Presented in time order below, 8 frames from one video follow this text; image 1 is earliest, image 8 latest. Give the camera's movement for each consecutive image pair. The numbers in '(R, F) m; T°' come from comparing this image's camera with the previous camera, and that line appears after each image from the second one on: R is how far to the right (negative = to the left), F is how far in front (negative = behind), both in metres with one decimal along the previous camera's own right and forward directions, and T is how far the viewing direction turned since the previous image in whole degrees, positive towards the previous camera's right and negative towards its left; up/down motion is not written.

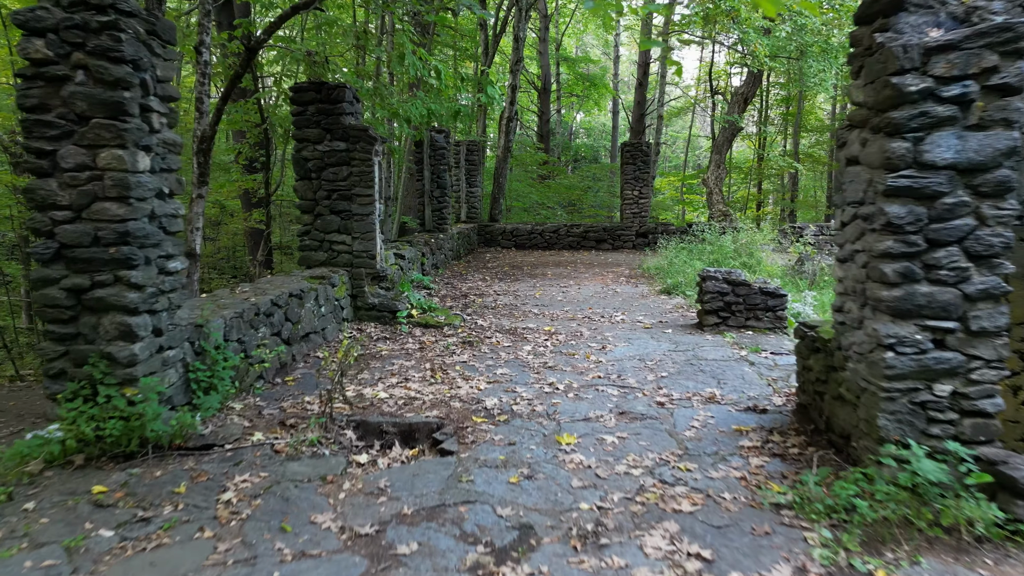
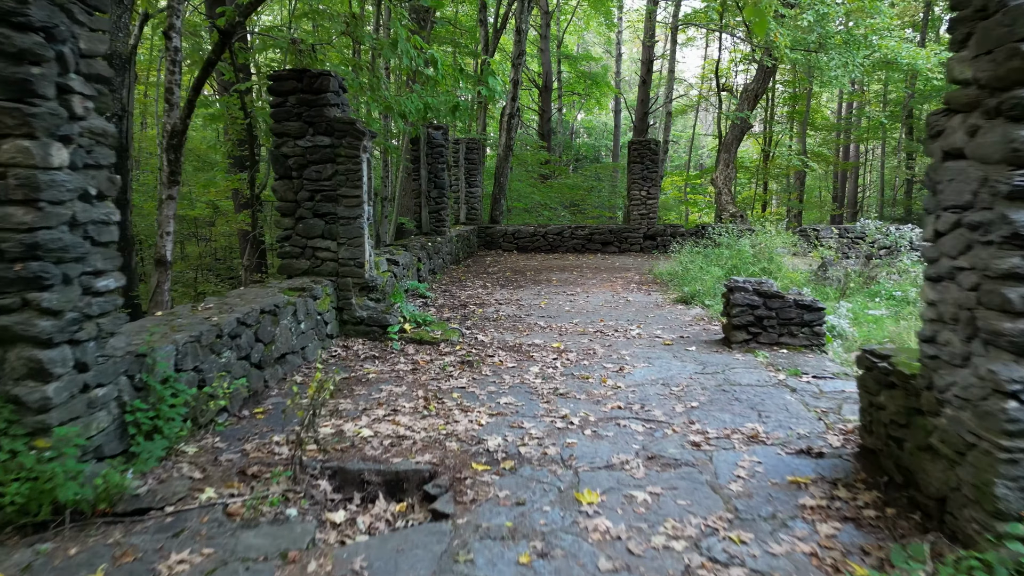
(0.0, +0.6) m; 0°
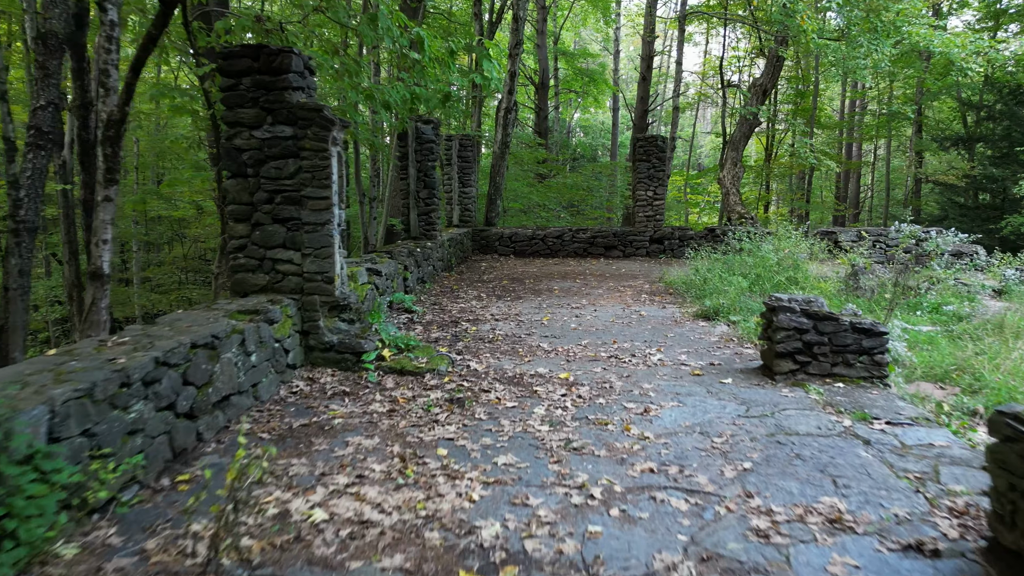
(0.0, +0.9) m; 0°
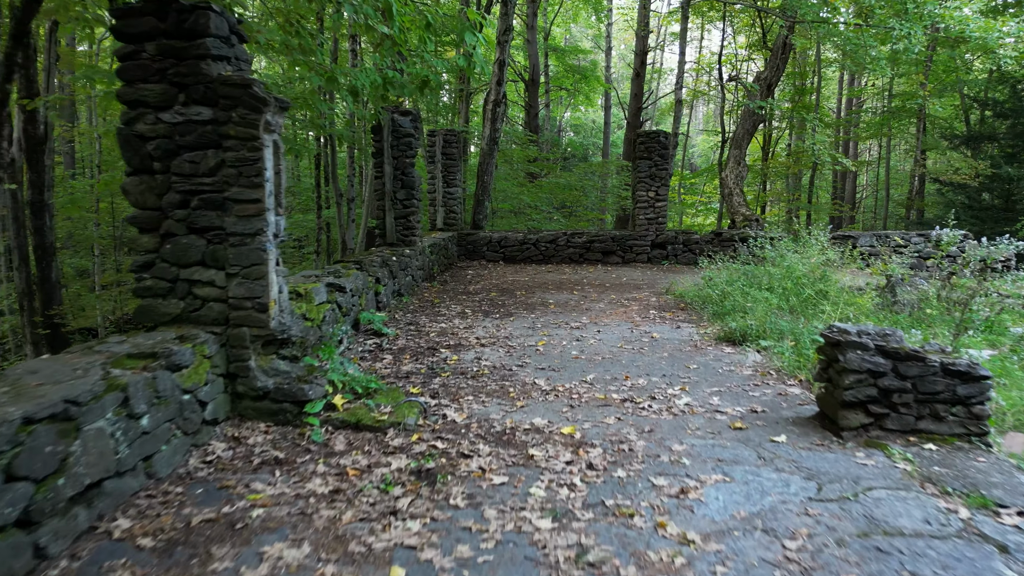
(0.0, +1.0) m; +1°
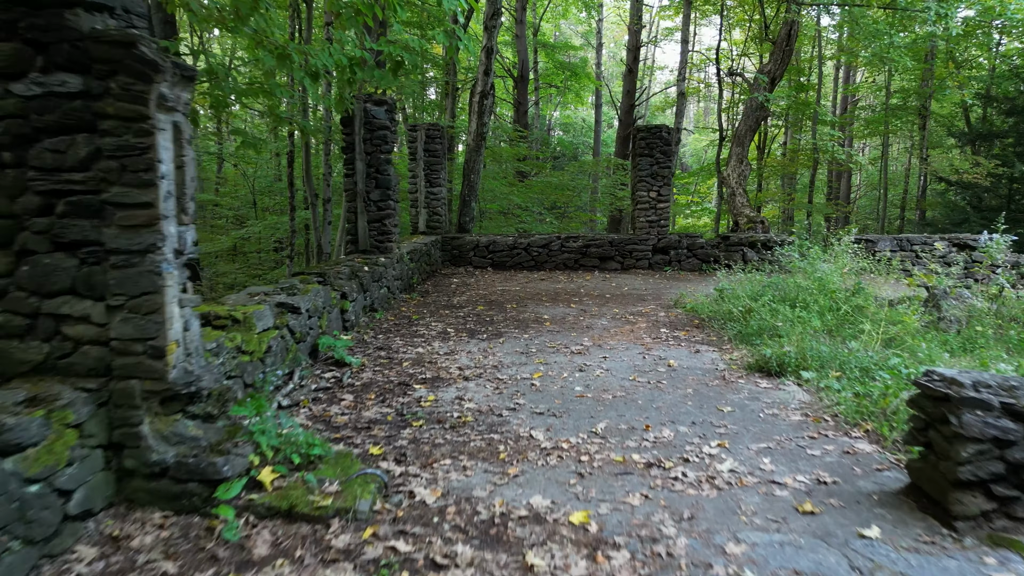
(0.0, +0.9) m; +1°
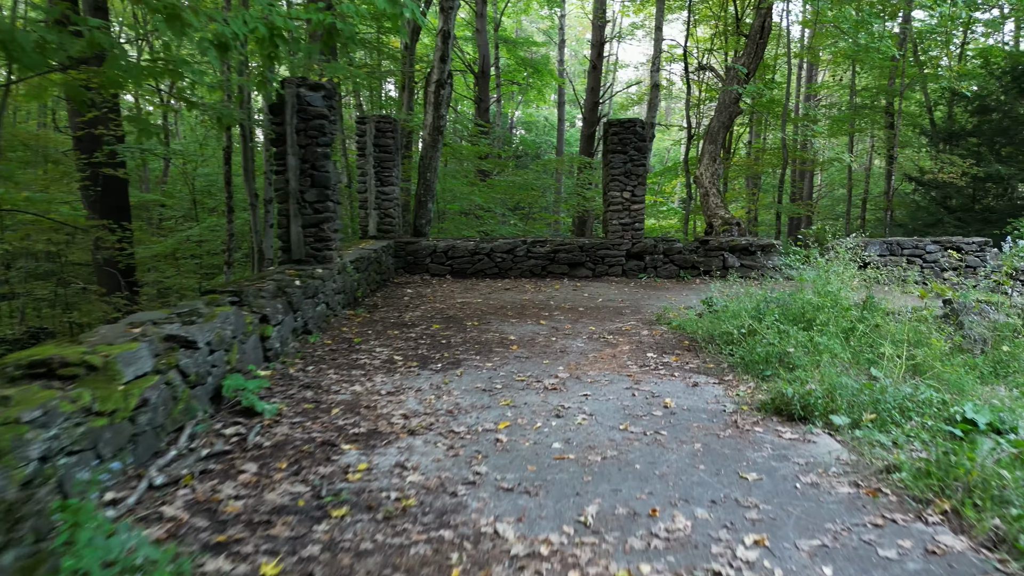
(0.0, +0.9) m; +3°
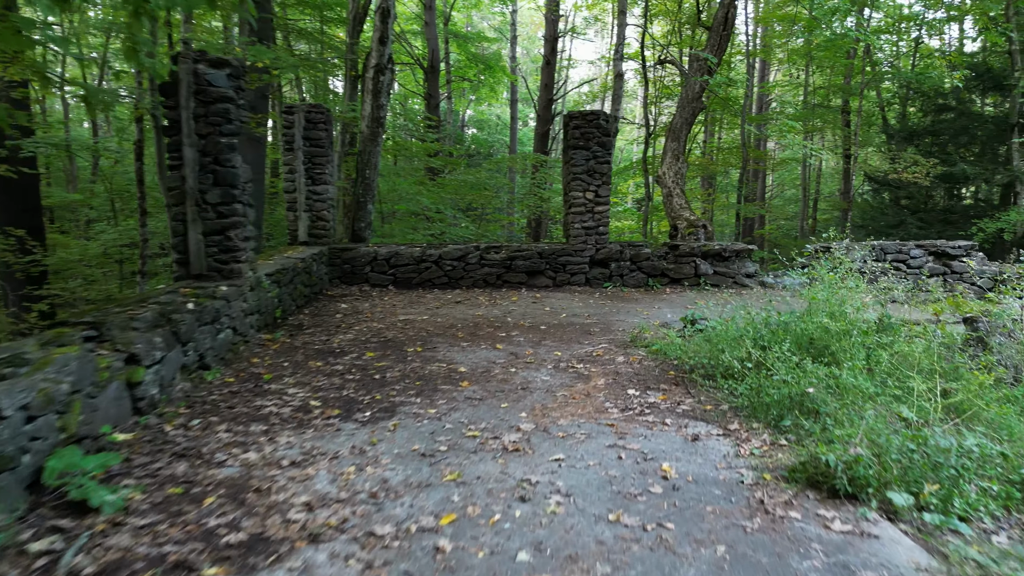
(0.0, +1.0) m; +4°
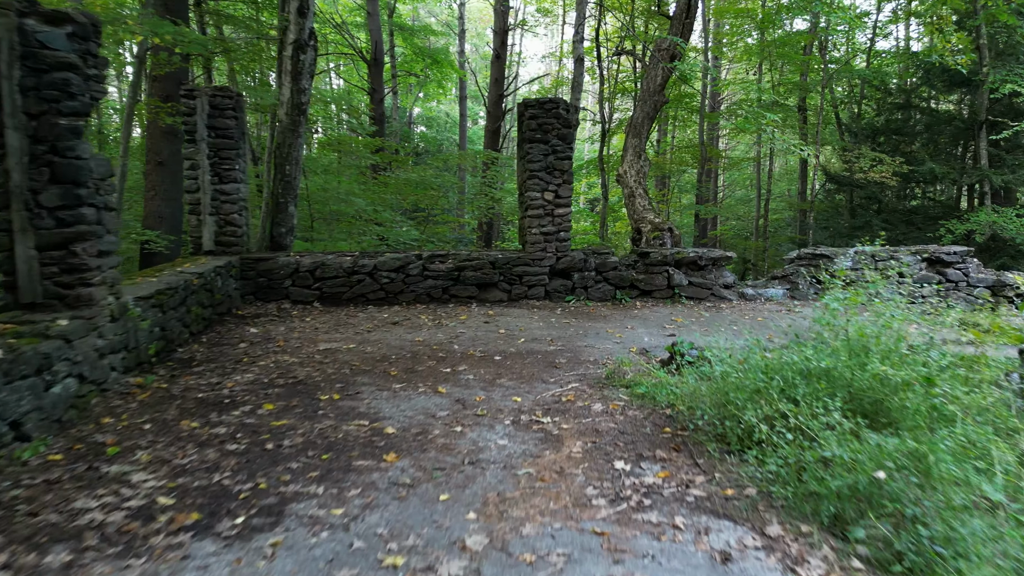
(0.0, +1.1) m; +4°
